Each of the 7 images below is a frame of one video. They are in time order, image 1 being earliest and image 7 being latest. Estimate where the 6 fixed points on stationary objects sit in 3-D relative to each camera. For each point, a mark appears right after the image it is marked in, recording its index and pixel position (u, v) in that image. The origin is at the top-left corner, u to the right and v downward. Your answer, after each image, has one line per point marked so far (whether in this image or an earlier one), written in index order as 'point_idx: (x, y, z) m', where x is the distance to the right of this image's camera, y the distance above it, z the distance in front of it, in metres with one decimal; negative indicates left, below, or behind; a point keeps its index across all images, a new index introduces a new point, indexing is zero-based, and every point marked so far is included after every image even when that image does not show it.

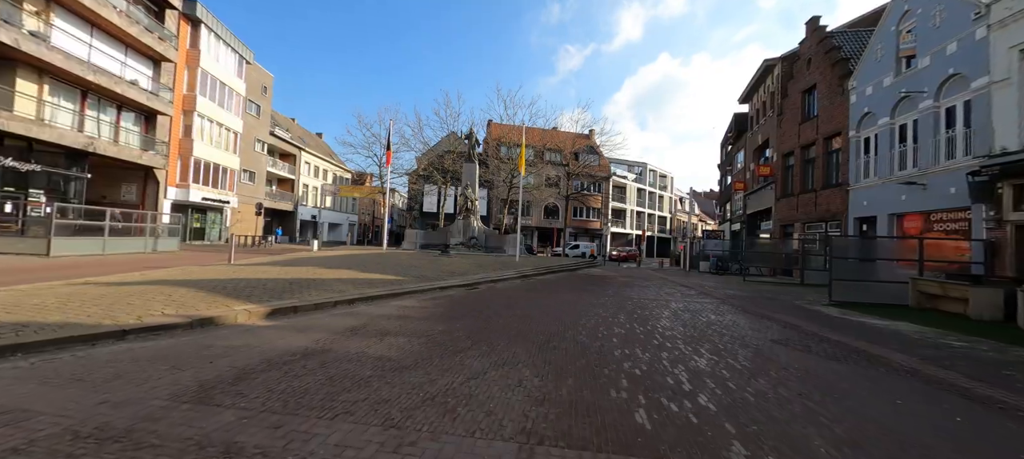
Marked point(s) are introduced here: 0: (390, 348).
0: (-1.6, -1.5, +4.9) m
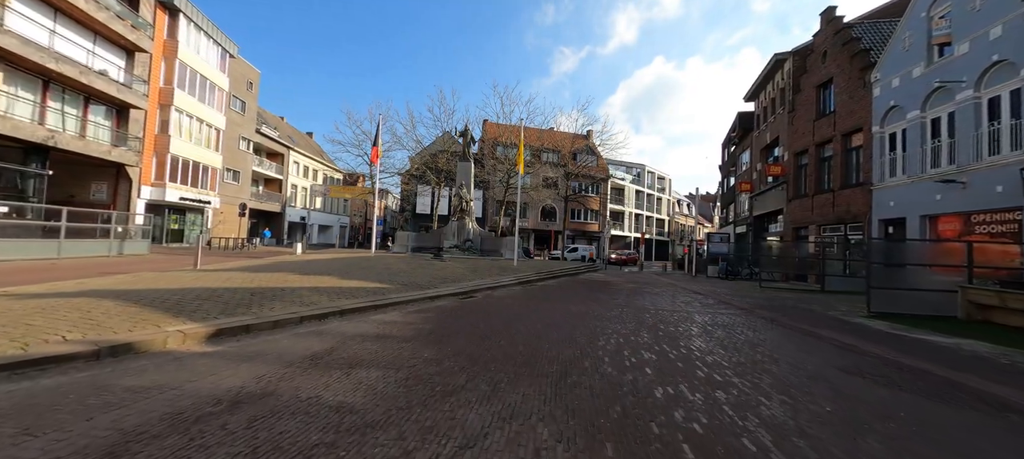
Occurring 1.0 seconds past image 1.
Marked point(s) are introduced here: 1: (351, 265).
0: (-1.5, -1.5, +3.6) m
1: (-6.1, -1.4, +14.3) m
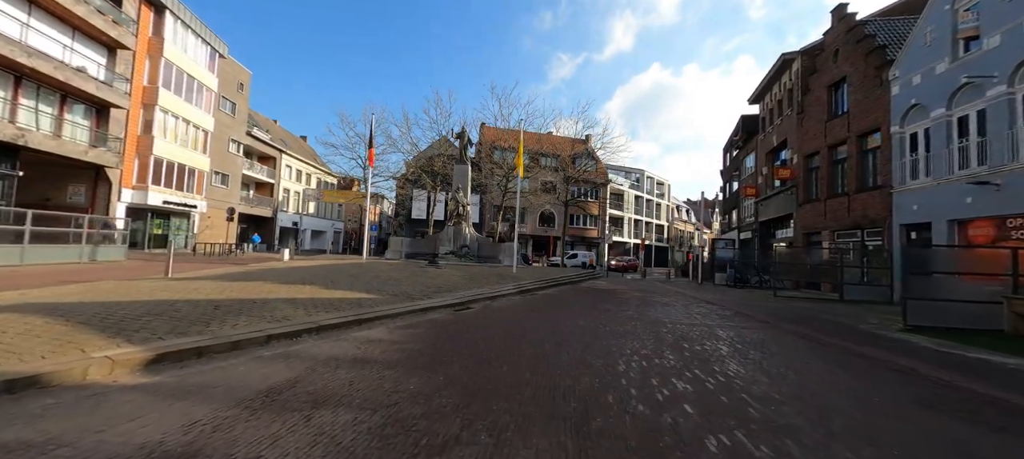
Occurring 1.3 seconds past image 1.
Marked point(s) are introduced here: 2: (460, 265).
0: (-1.4, -1.5, +2.7) m
1: (-6.1, -1.5, +13.4) m
2: (-2.4, -1.7, +17.8) m
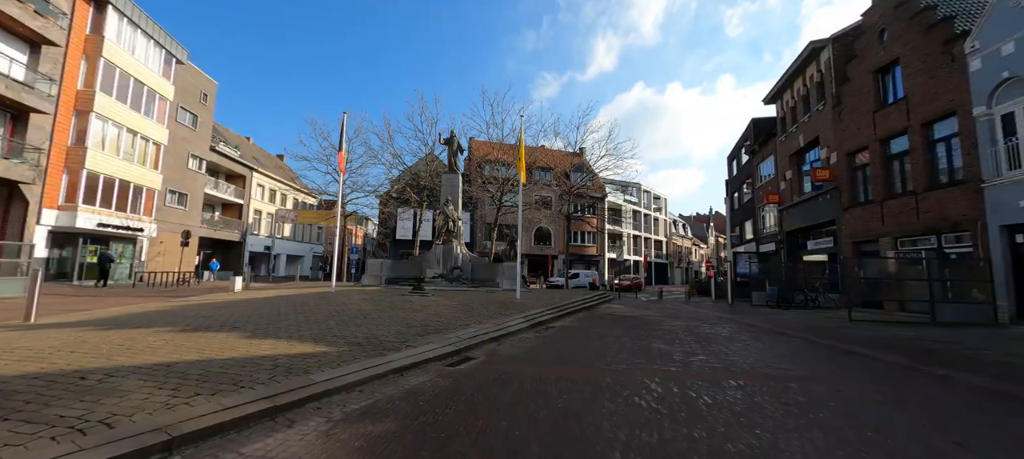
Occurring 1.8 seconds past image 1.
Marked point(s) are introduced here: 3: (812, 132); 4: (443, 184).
0: (-0.9, -1.4, -0.3) m
1: (-5.9, -2.1, +10.2) m
2: (-2.4, -2.4, +14.7) m
3: (+14.3, +4.7, +18.2) m
4: (-3.4, +2.2, +18.5) m
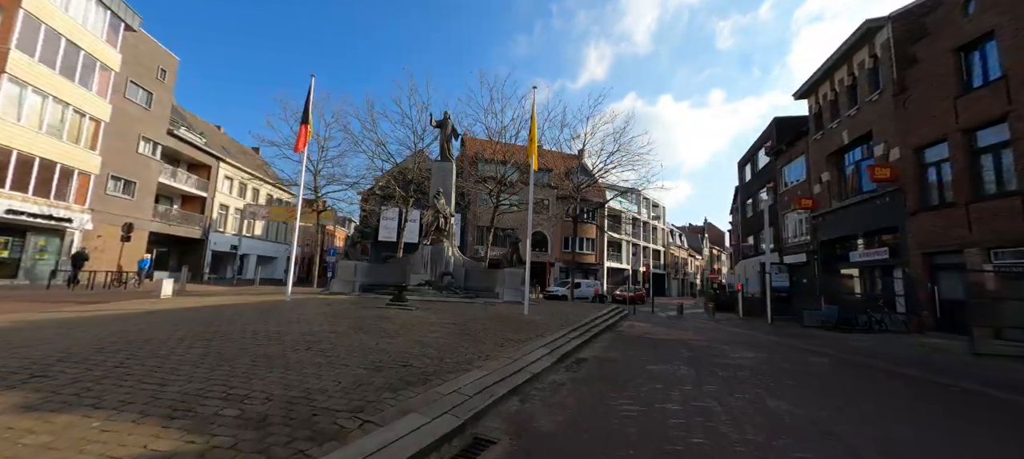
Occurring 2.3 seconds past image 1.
0: (-0.2, -1.0, -3.3) m
1: (-5.6, -1.8, +7.0) m
2: (-2.2, -2.2, +11.7) m
3: (+14.5, +4.3, +15.9) m
4: (-3.2, +2.3, +15.5) m
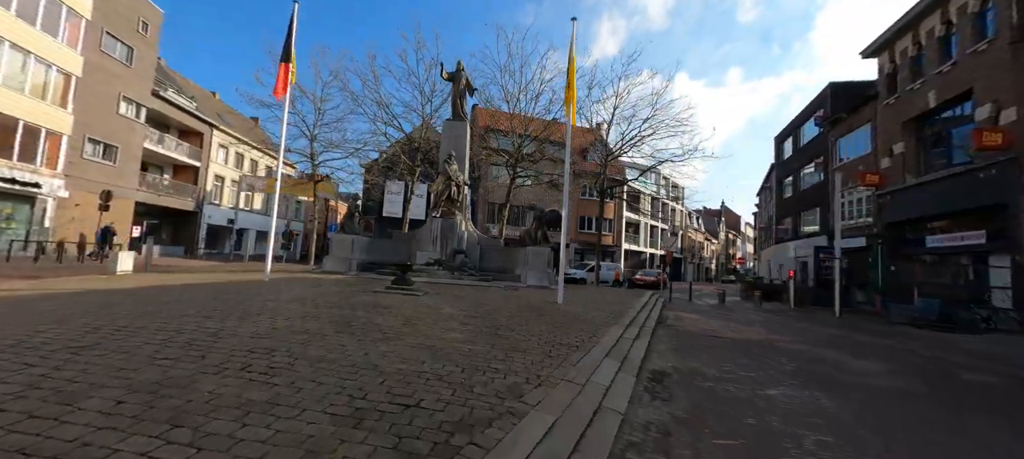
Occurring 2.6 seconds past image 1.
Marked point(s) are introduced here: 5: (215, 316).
0: (+0.3, -0.9, -5.5) m
1: (-4.9, -1.1, +5.0) m
2: (-1.5, -1.4, +9.6) m
3: (+15.4, +5.0, +13.2) m
4: (-2.4, +3.3, +13.2) m
5: (-4.1, -1.2, +5.4) m
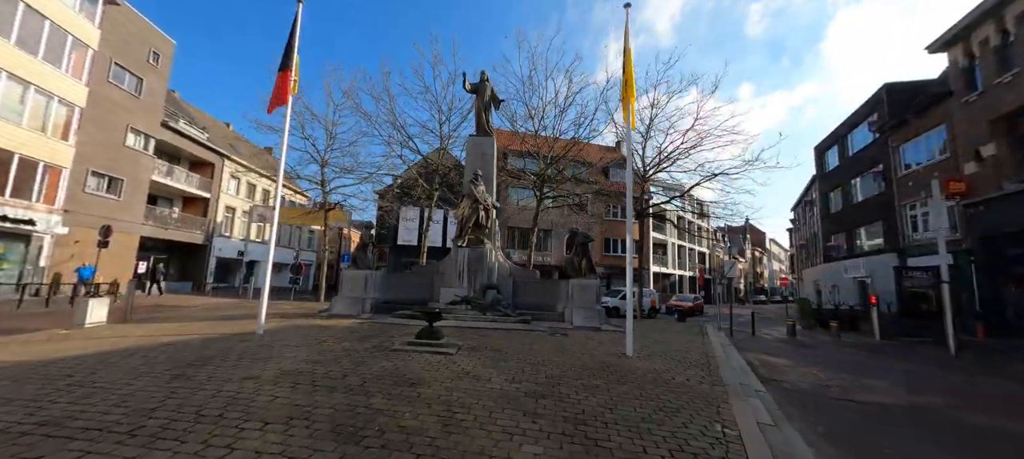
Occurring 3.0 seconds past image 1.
0: (+0.8, -0.7, -7.3) m
1: (-4.0, -1.6, +3.2) m
2: (-0.5, -2.1, +7.7) m
3: (+16.4, +4.6, +11.2) m
4: (-1.4, +2.4, +11.6) m
5: (-3.2, -1.7, +3.6) m
